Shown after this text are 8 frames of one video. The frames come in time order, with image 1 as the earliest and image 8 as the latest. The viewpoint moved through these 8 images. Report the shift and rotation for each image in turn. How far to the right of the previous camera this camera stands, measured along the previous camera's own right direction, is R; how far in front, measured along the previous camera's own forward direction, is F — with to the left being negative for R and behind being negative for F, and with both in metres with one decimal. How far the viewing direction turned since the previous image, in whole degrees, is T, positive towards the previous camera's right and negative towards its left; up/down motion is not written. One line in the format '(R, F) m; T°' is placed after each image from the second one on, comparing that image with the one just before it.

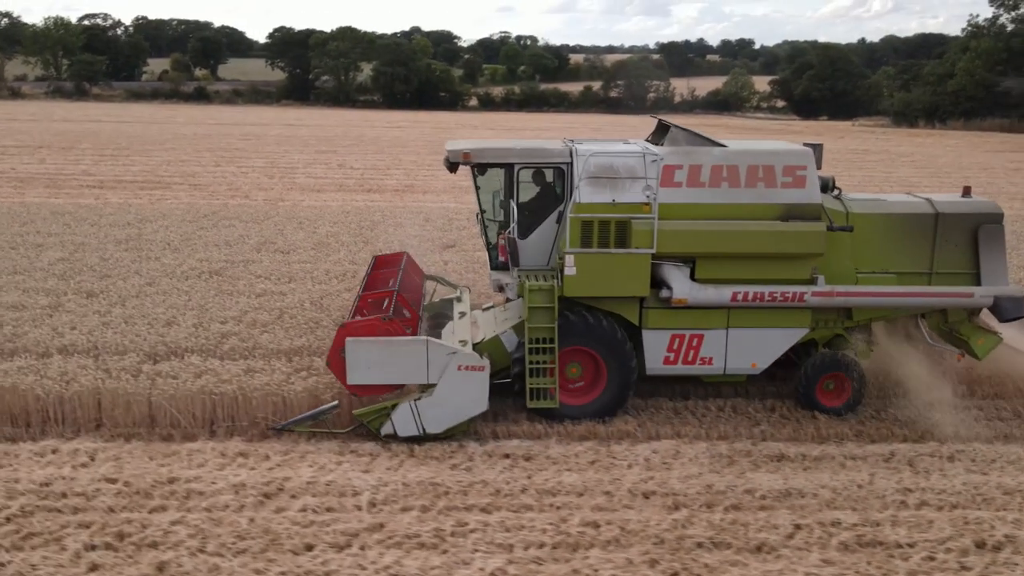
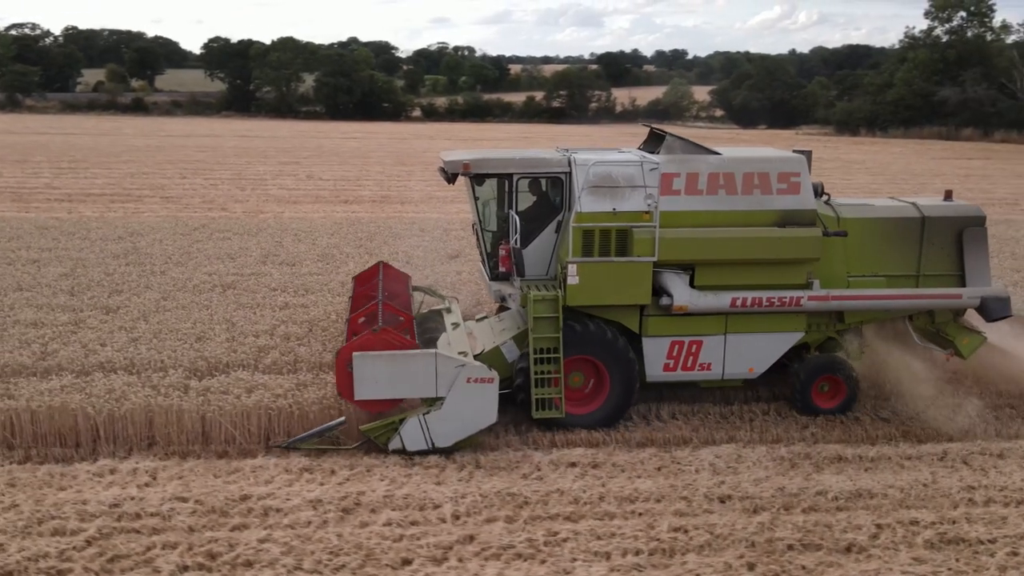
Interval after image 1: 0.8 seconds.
(-0.8, 0.0) m; +3°
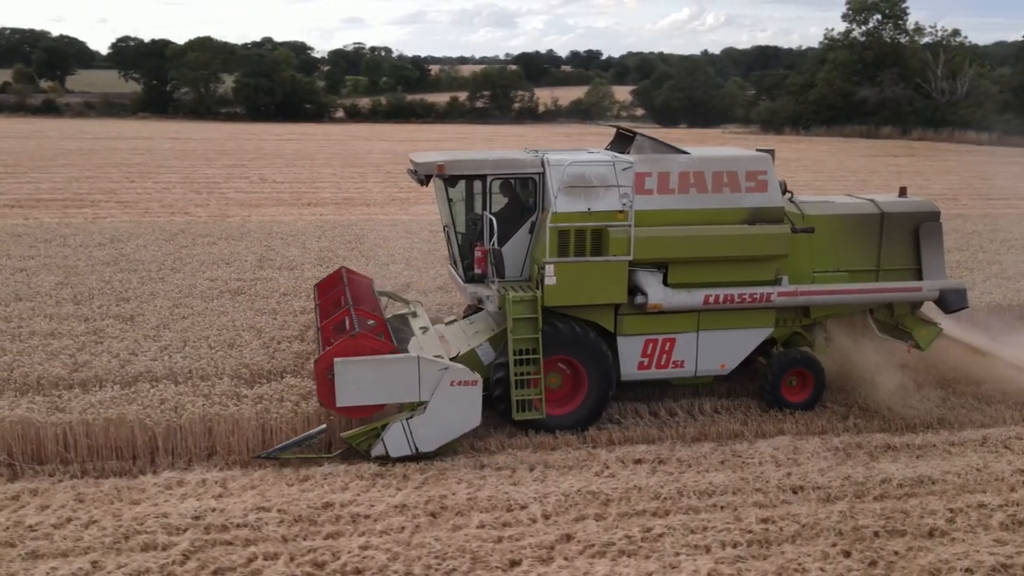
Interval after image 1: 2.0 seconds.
(-1.0, 0.0) m; +5°
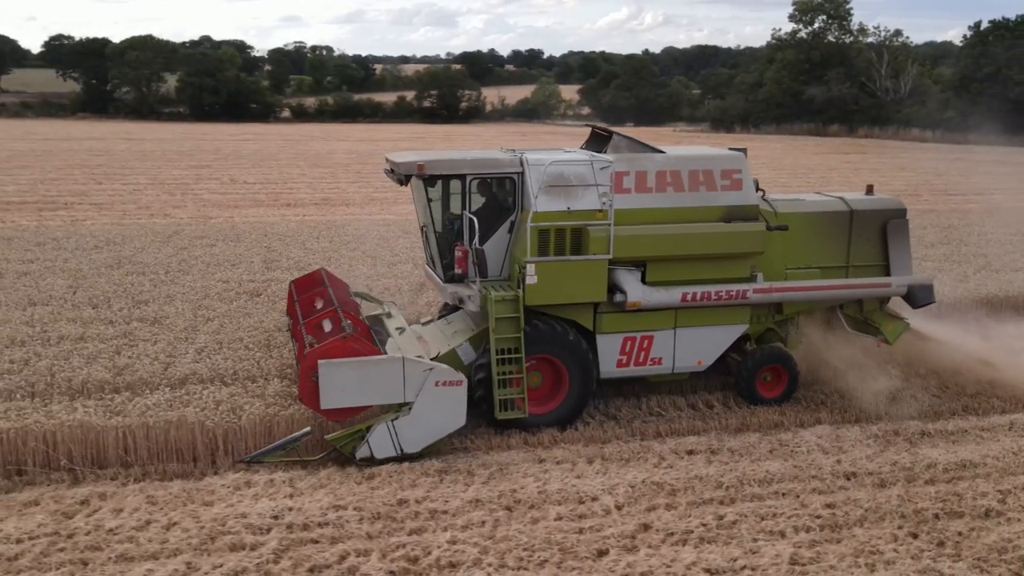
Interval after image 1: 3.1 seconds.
(-0.7, -0.1) m; +3°
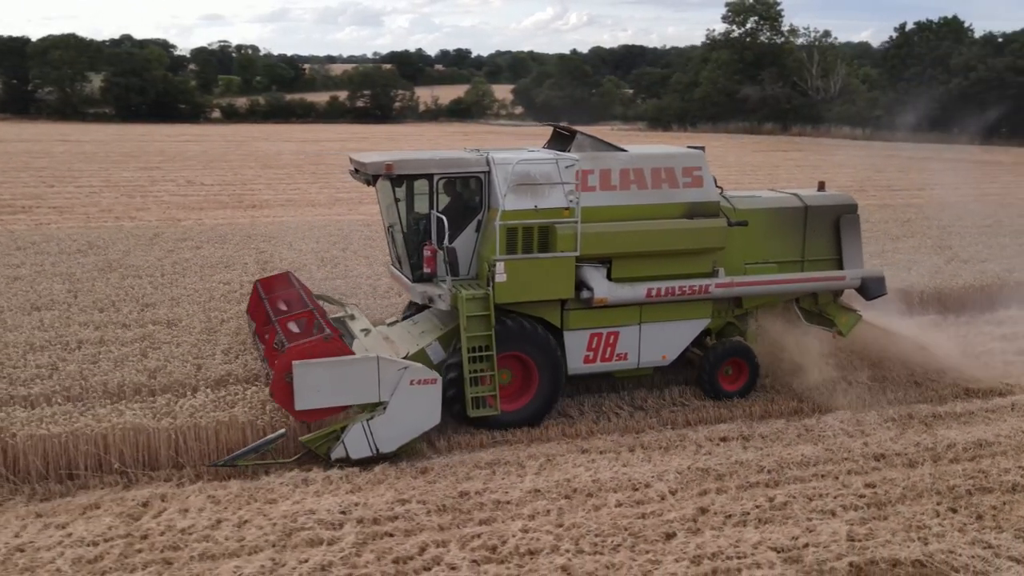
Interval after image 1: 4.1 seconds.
(-0.8, -0.1) m; +4°
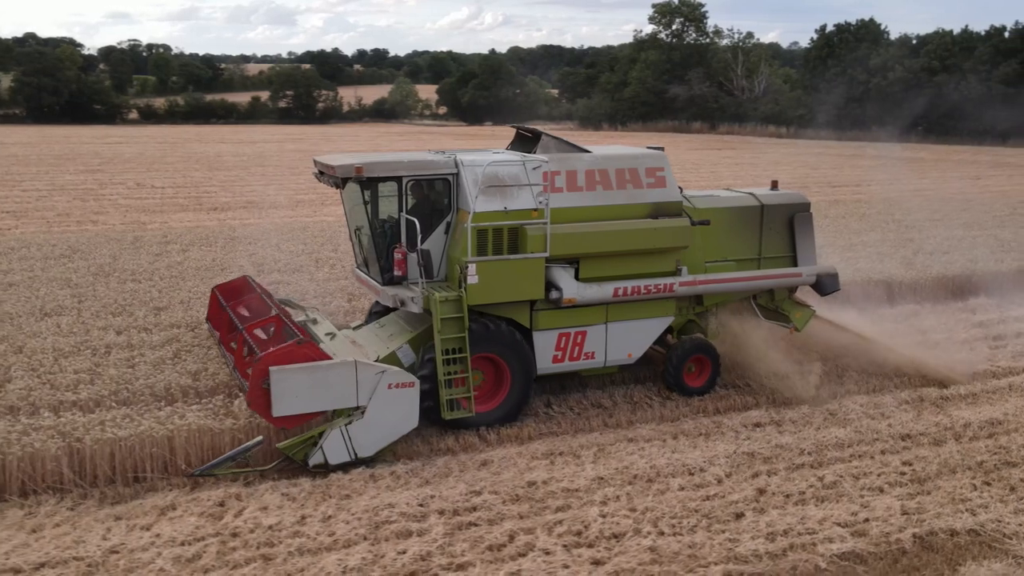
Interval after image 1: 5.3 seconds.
(-0.9, -0.2) m; +5°
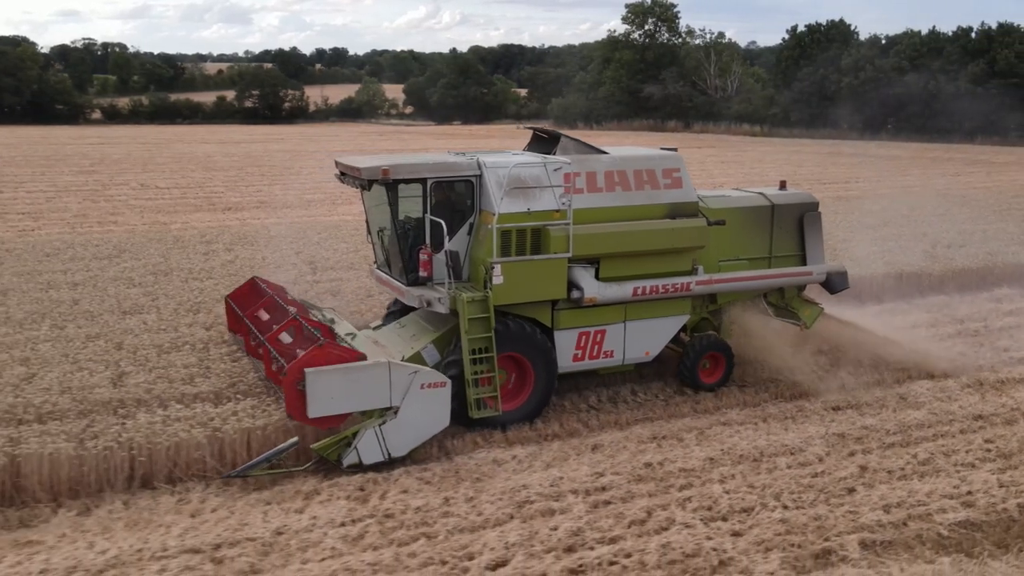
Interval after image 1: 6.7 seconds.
(-1.0, -0.3) m; +2°
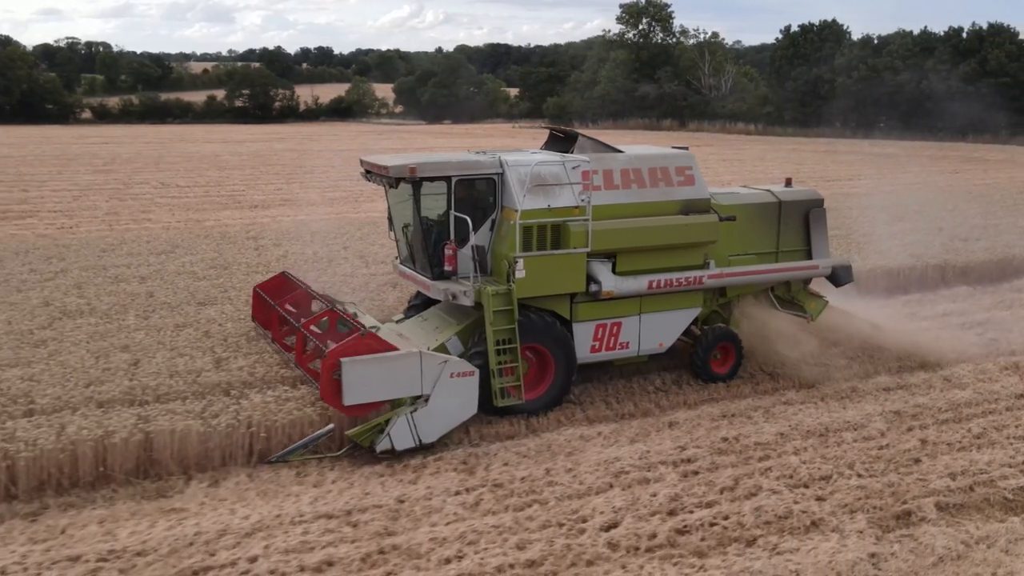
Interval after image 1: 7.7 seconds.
(-0.7, -0.5) m; +1°
